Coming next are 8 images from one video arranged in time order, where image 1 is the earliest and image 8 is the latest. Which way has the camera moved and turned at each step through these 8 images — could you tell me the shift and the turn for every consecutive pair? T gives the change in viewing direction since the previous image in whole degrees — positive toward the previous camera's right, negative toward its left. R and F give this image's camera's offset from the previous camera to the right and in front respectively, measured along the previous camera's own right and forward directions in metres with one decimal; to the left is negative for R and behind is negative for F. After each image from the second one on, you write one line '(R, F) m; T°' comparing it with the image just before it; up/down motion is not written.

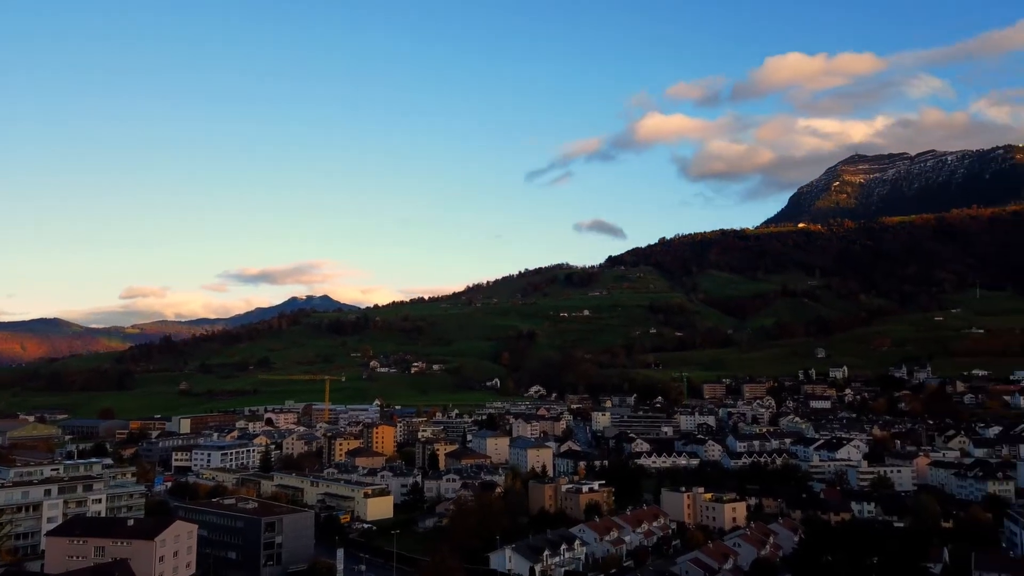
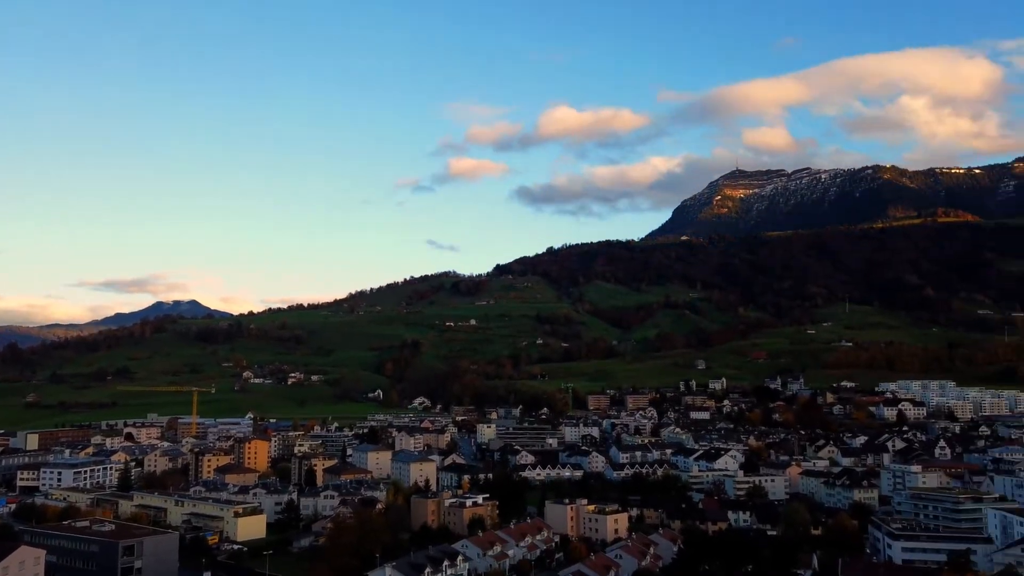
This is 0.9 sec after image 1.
(-3.3, +2.5) m; +9°
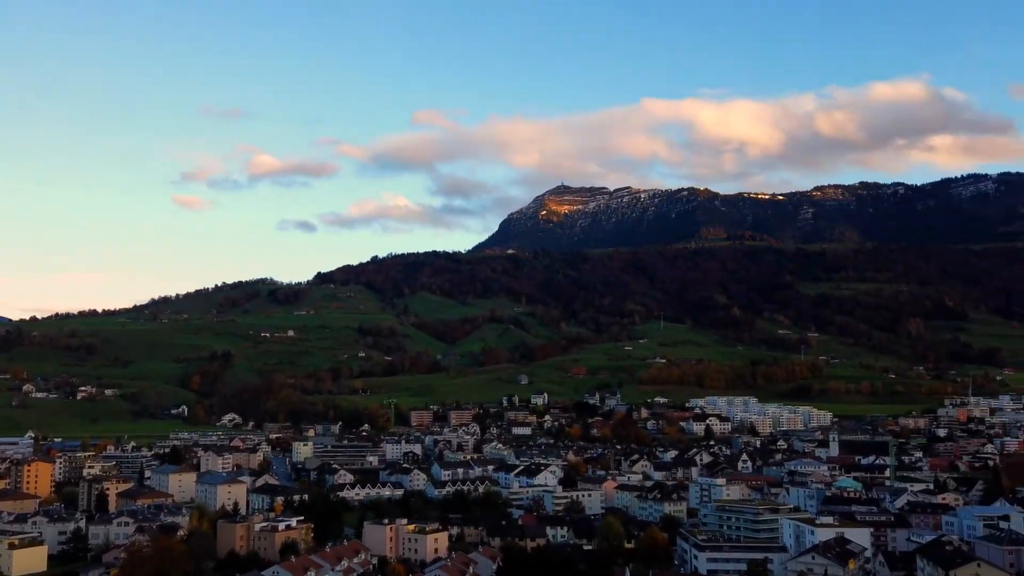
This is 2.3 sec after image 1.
(-3.8, +3.1) m; +13°
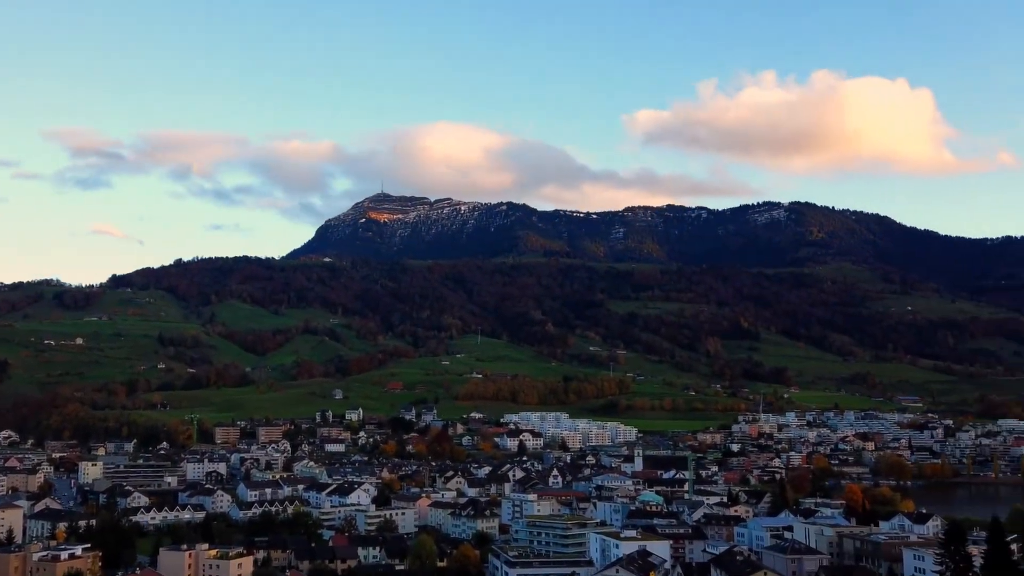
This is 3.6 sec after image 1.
(-2.6, +2.1) m; +13°
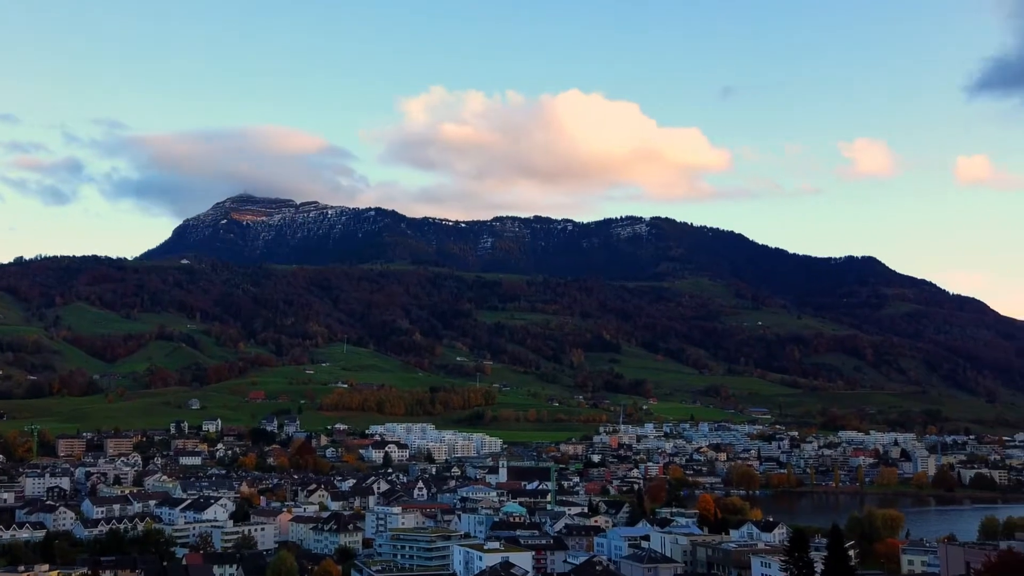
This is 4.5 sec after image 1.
(-1.7, +0.9) m; +9°
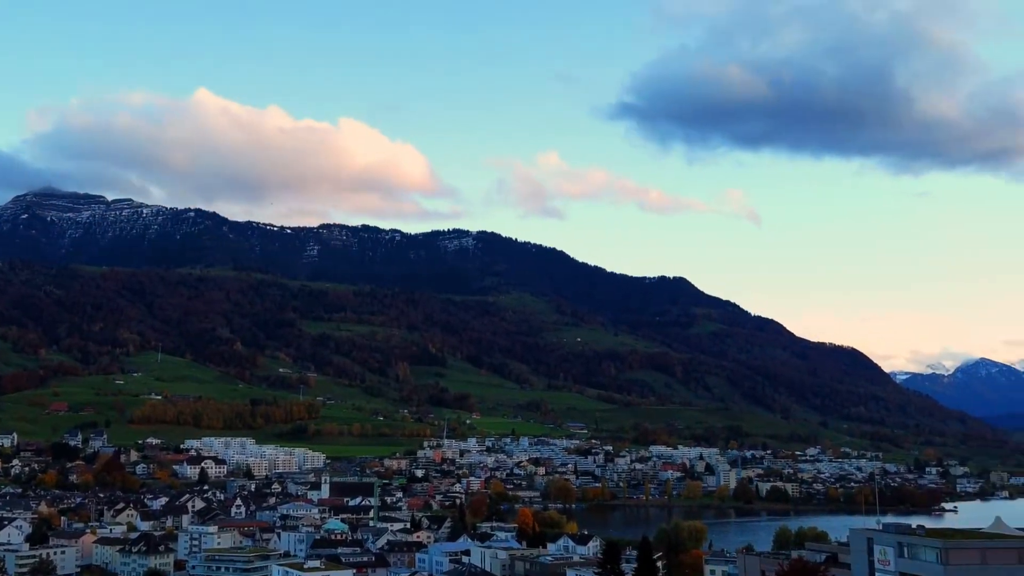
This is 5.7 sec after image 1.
(-1.8, +0.5) m; +11°
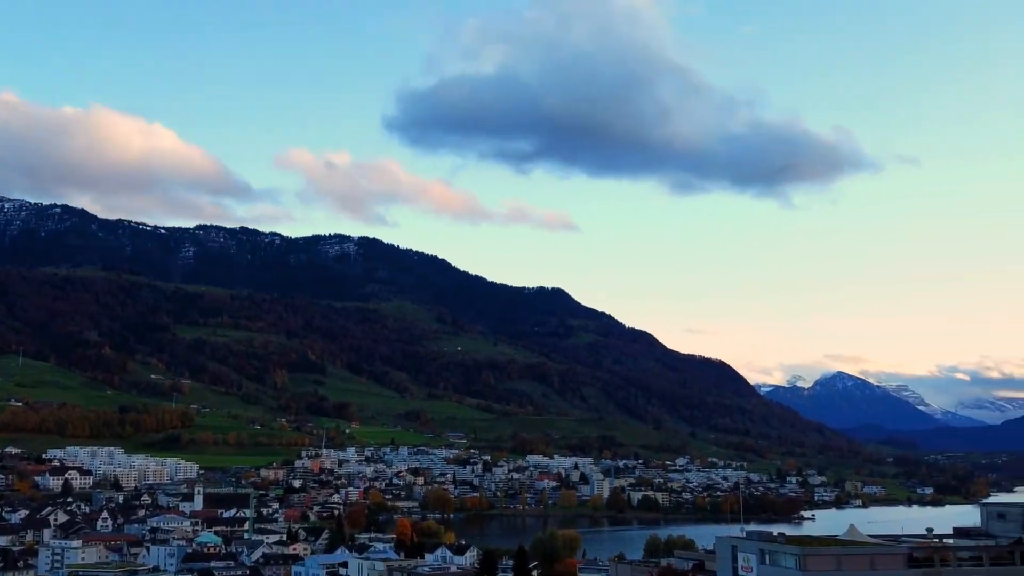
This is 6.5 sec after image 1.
(-1.4, 0.0) m; +8°
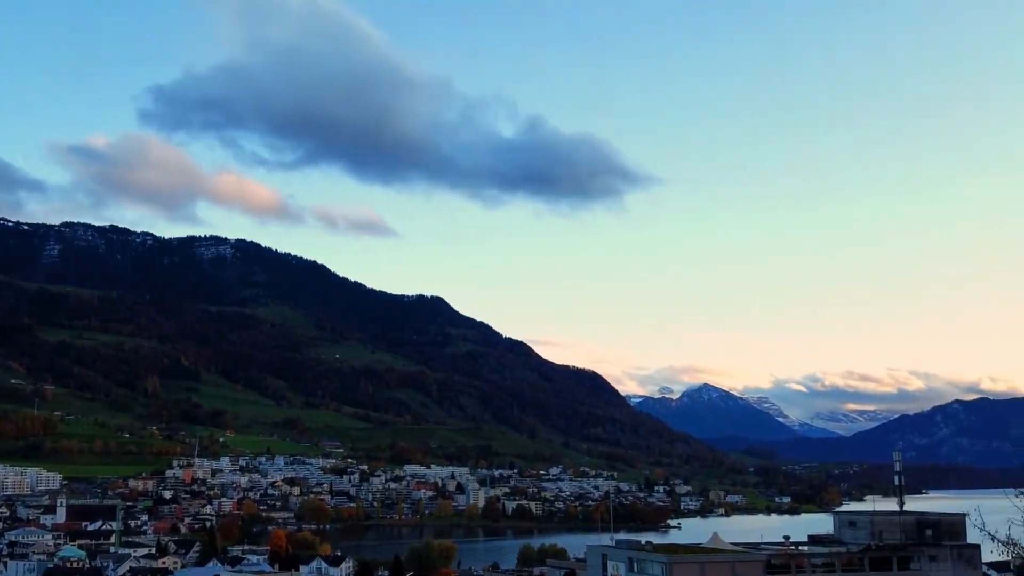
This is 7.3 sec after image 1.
(-1.5, -0.3) m; +8°
